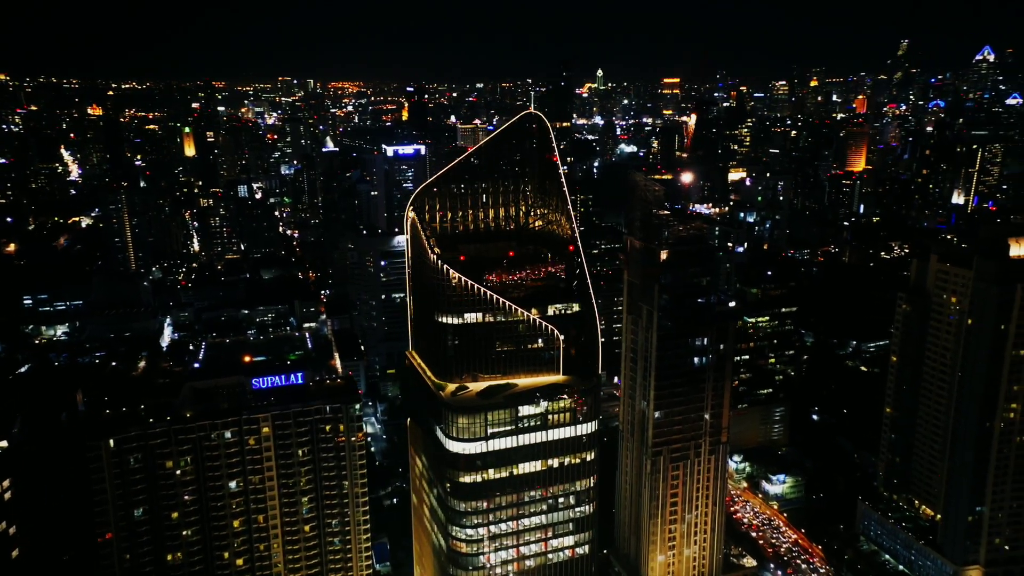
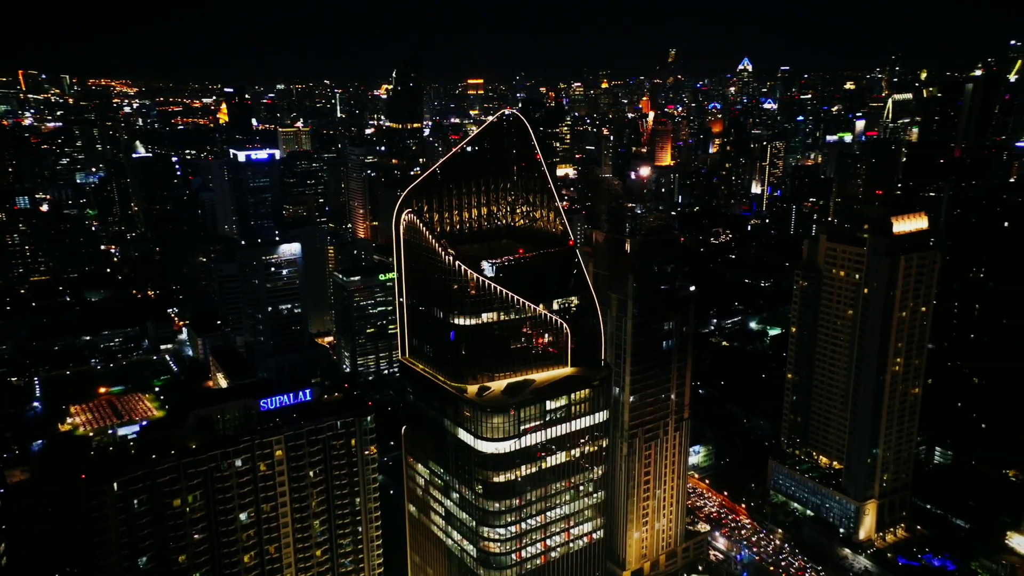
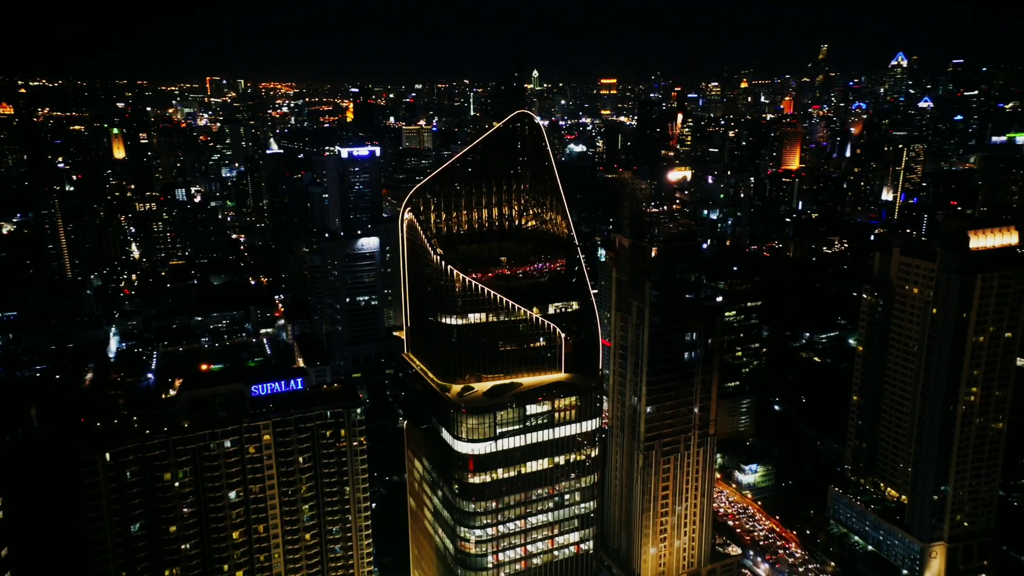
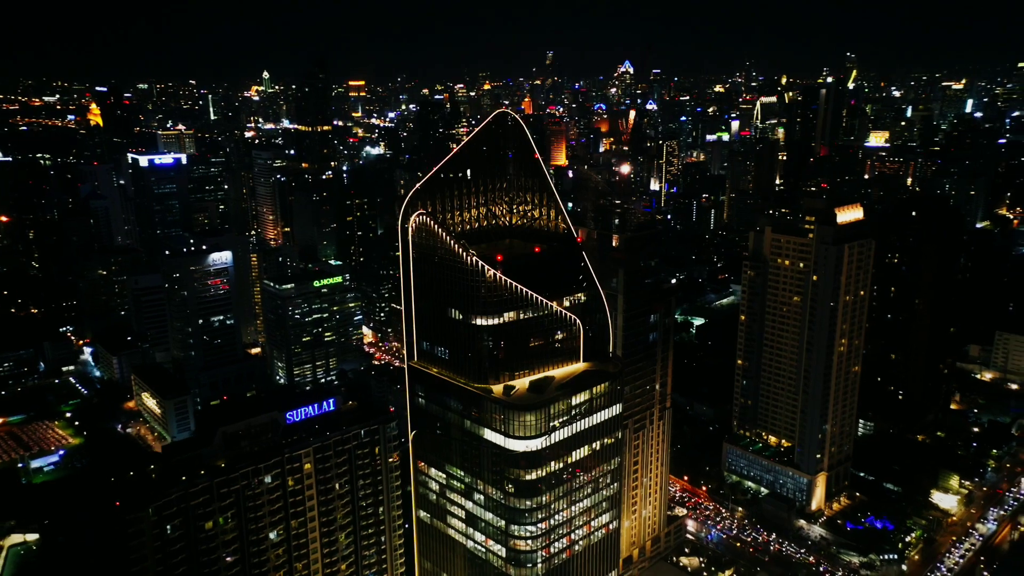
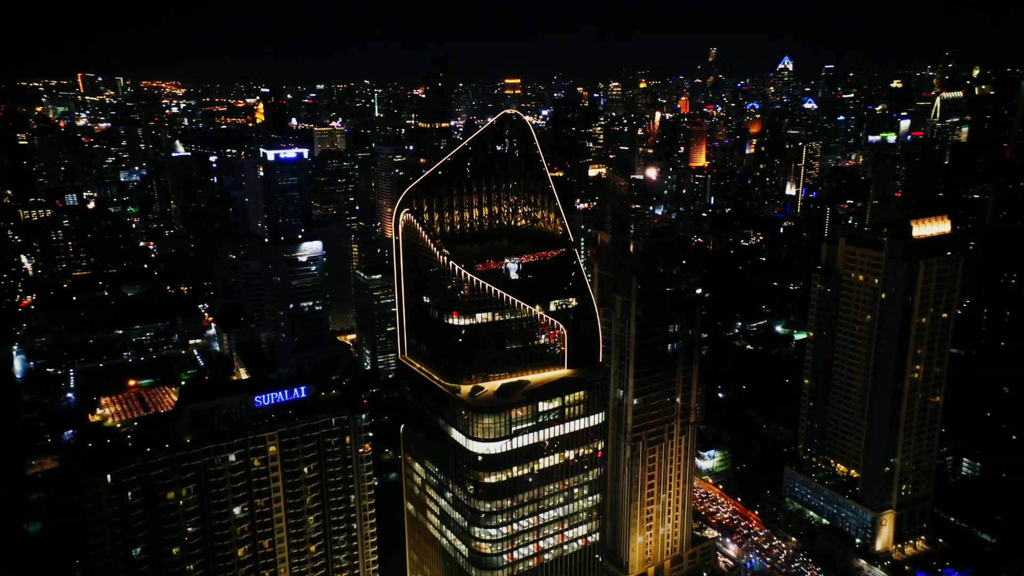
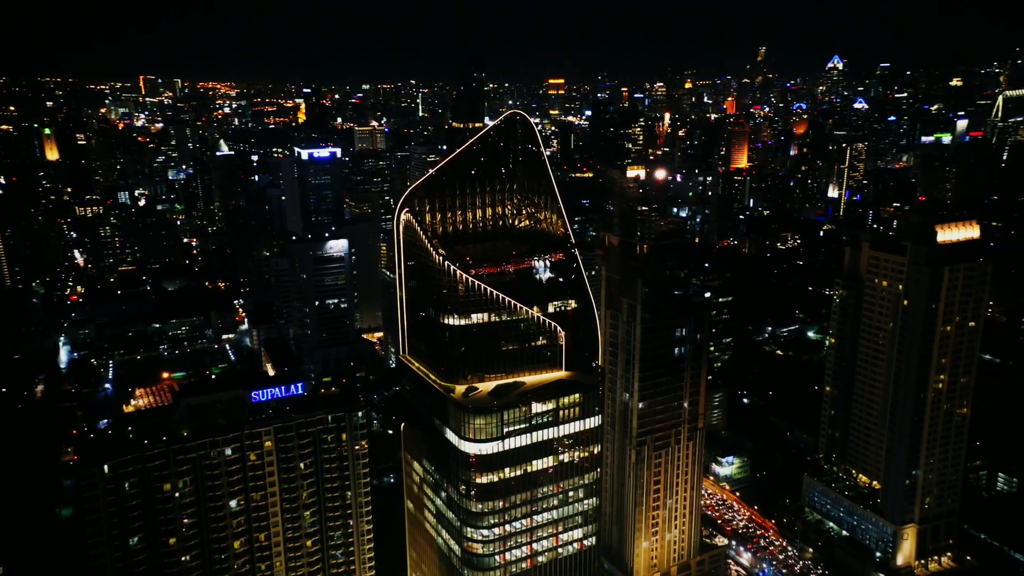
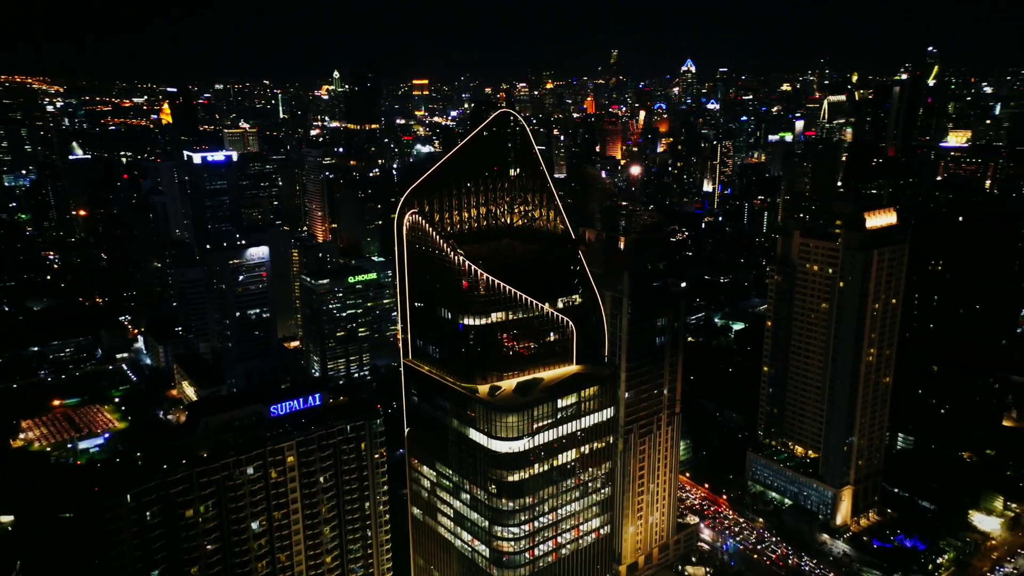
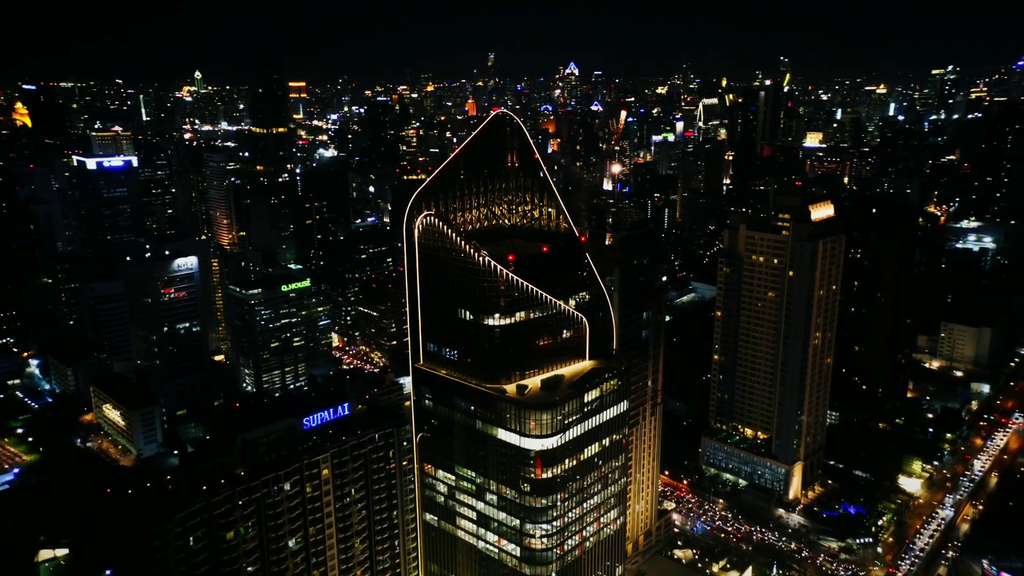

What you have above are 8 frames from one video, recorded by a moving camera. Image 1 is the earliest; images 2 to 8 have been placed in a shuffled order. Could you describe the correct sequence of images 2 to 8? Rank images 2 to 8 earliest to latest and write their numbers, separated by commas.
3, 6, 5, 2, 7, 4, 8
